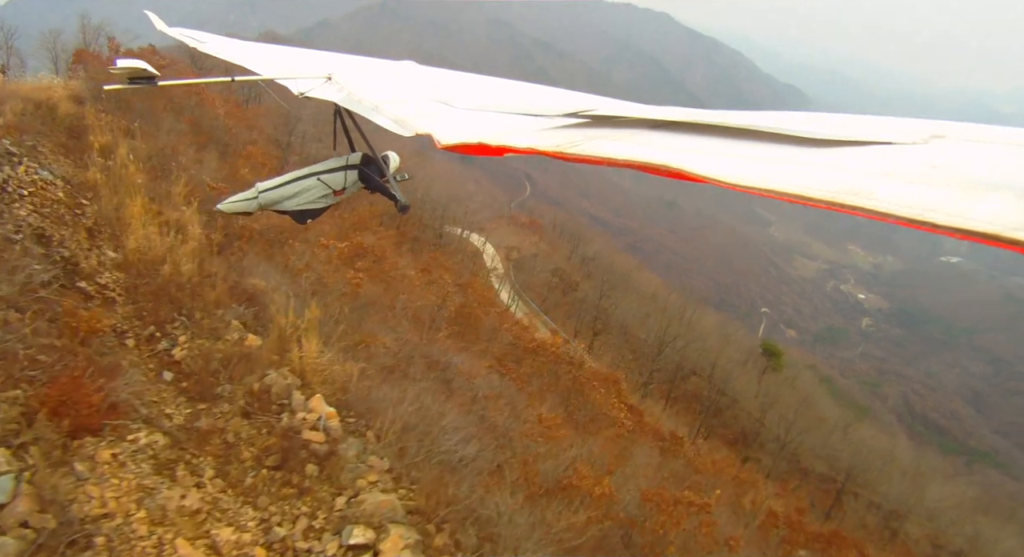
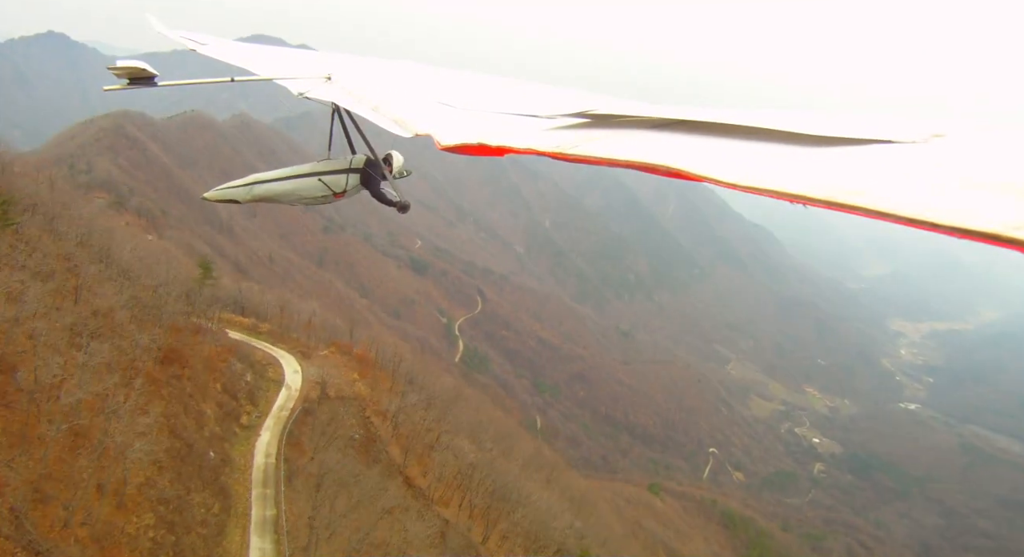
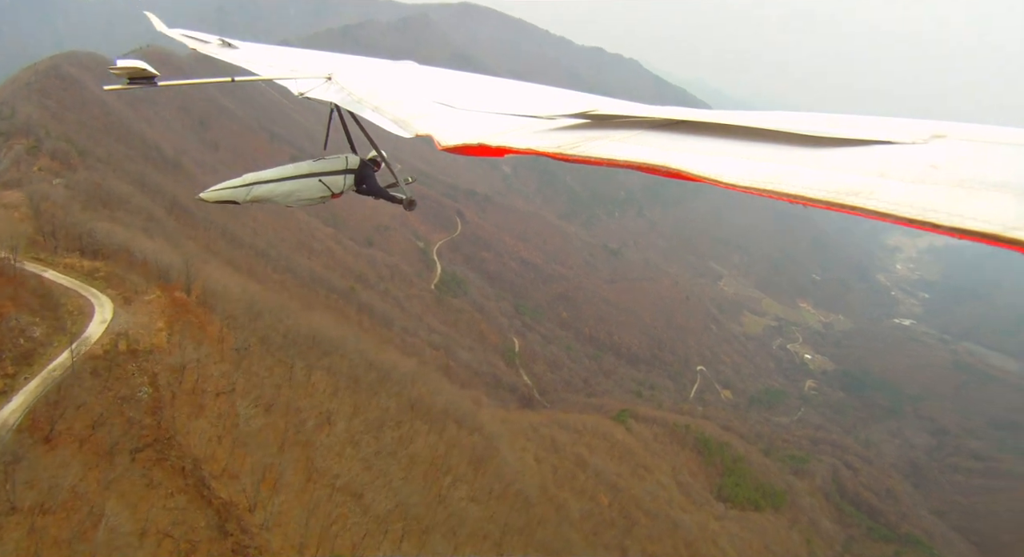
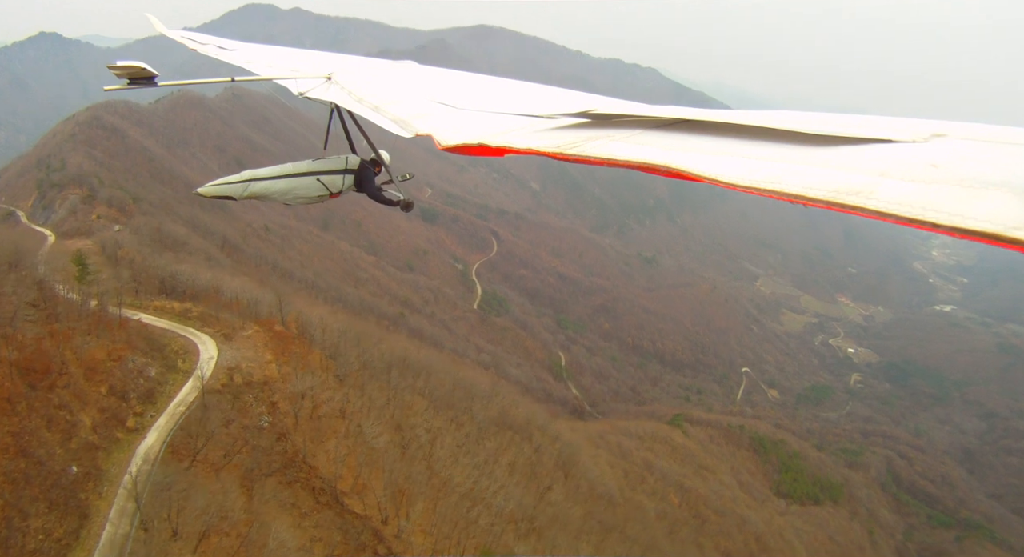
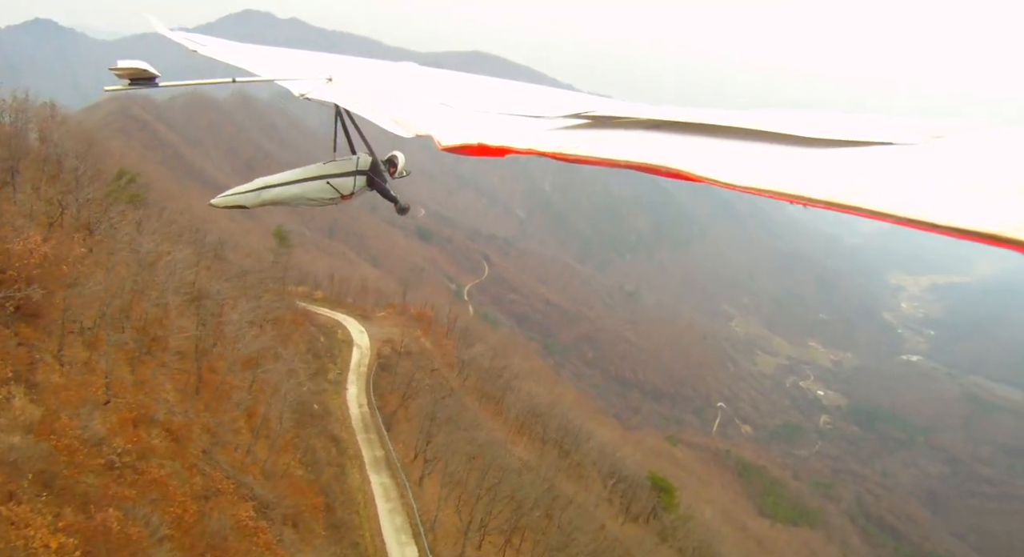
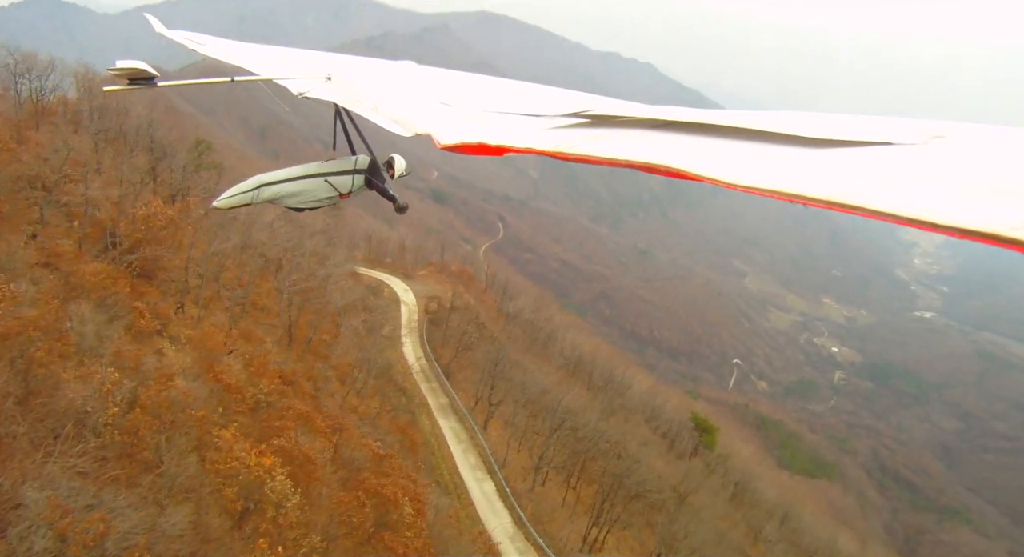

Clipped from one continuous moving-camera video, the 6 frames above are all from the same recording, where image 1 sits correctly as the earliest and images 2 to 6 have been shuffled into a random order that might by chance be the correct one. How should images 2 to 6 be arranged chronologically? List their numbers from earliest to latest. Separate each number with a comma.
6, 5, 2, 4, 3
